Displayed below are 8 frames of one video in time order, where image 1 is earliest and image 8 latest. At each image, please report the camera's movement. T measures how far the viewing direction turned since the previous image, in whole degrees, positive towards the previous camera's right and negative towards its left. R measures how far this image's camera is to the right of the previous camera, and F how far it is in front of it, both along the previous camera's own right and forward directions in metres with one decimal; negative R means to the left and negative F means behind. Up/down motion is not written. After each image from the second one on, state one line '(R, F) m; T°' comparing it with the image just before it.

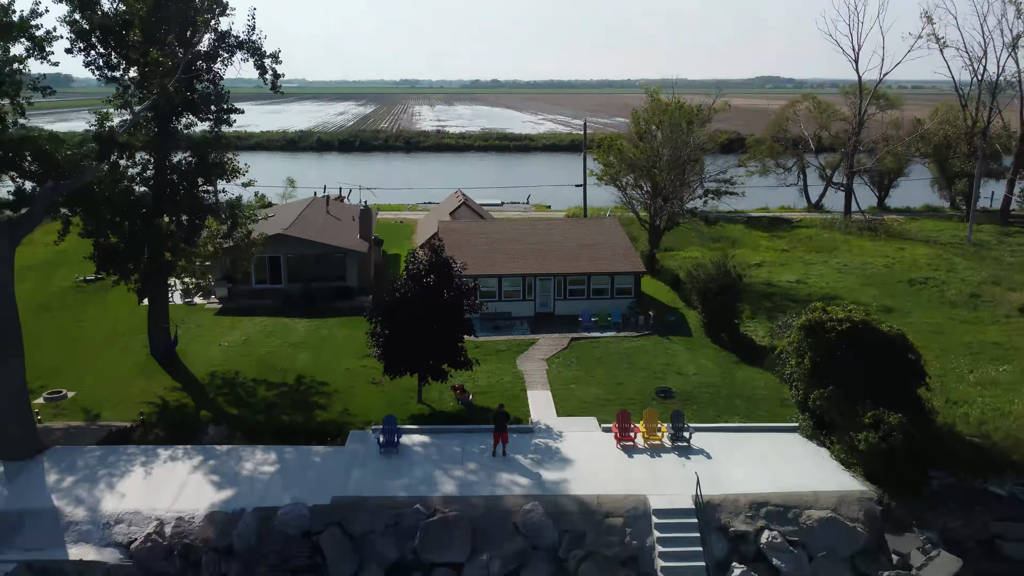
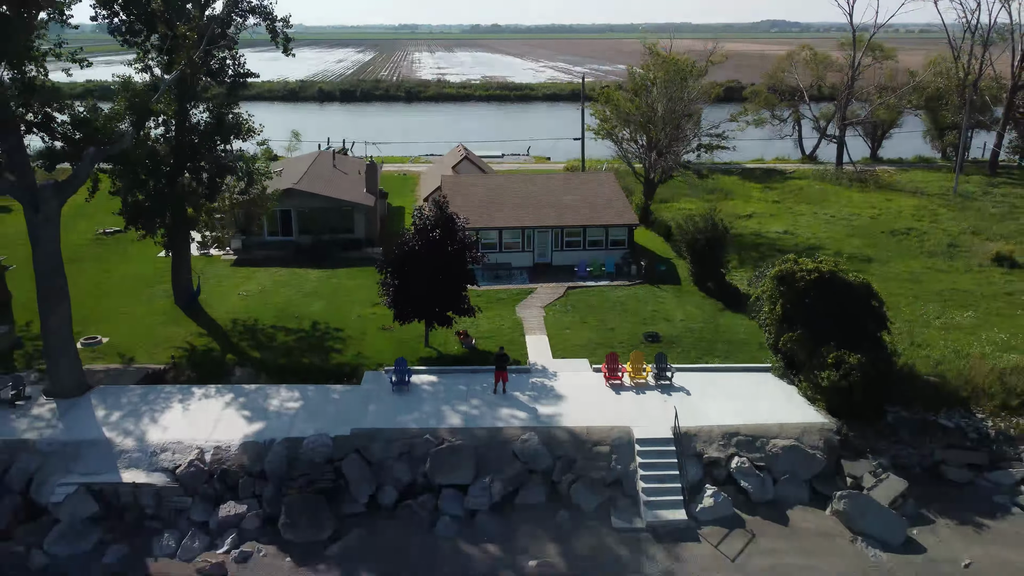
(+0.1, -1.6) m; 0°
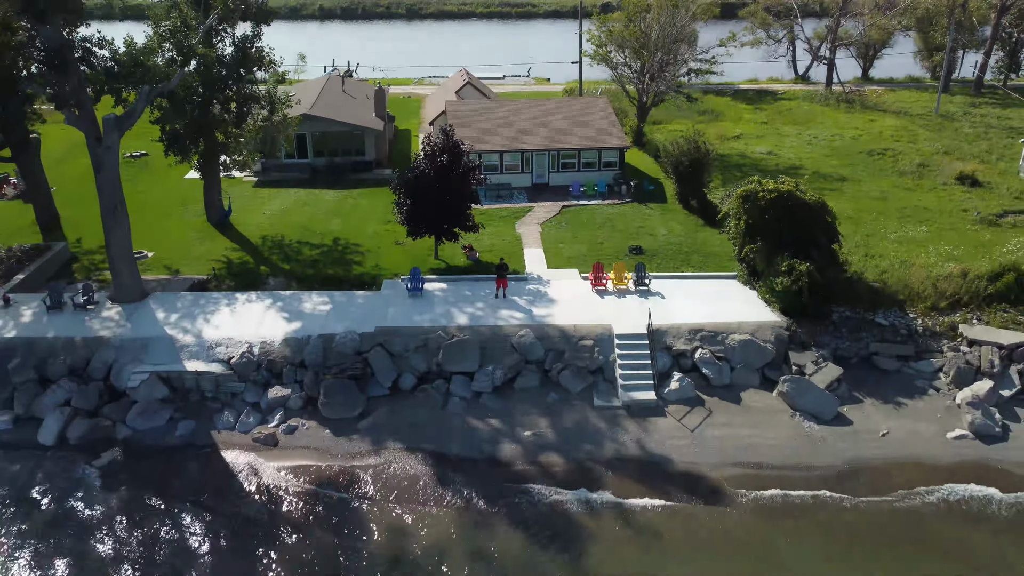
(+0.1, -2.8) m; 0°
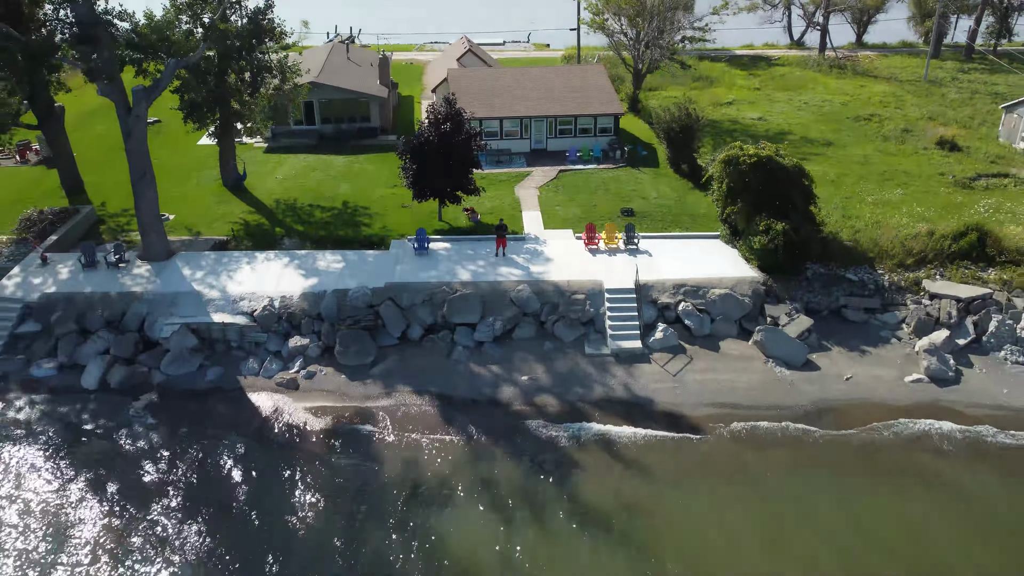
(+0.1, -1.7) m; 0°
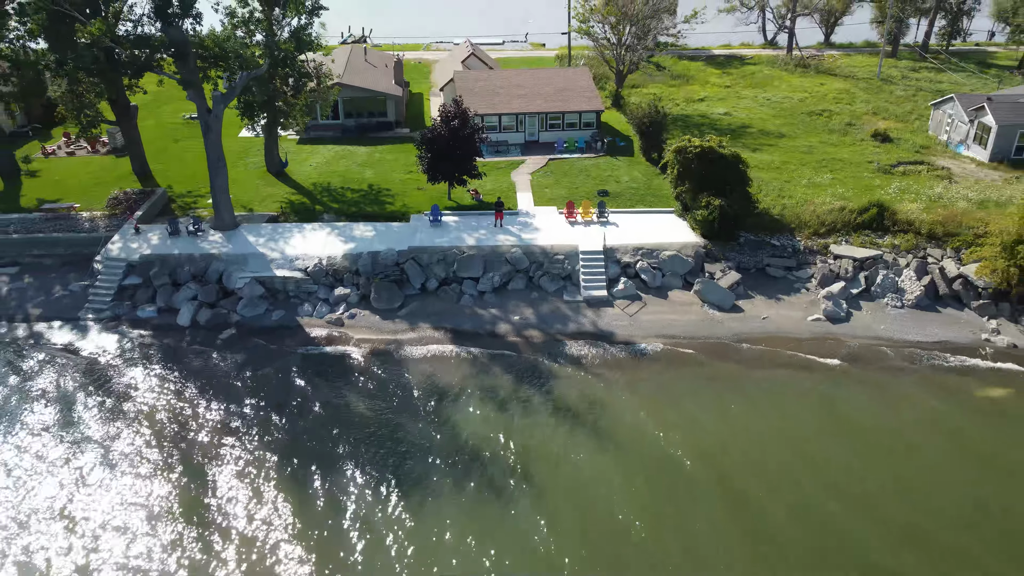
(+0.2, -5.9) m; 0°
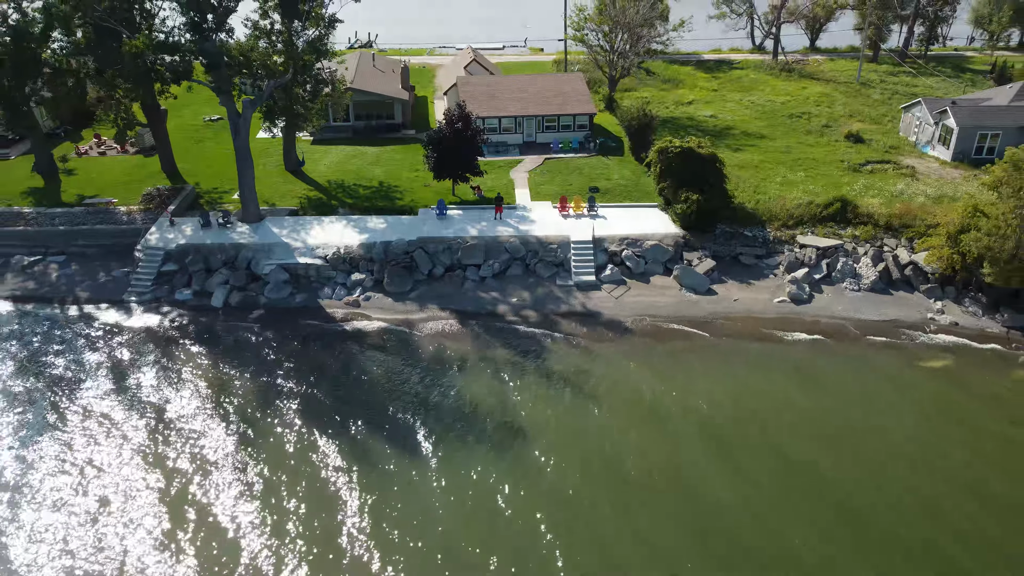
(+0.1, -3.0) m; 0°
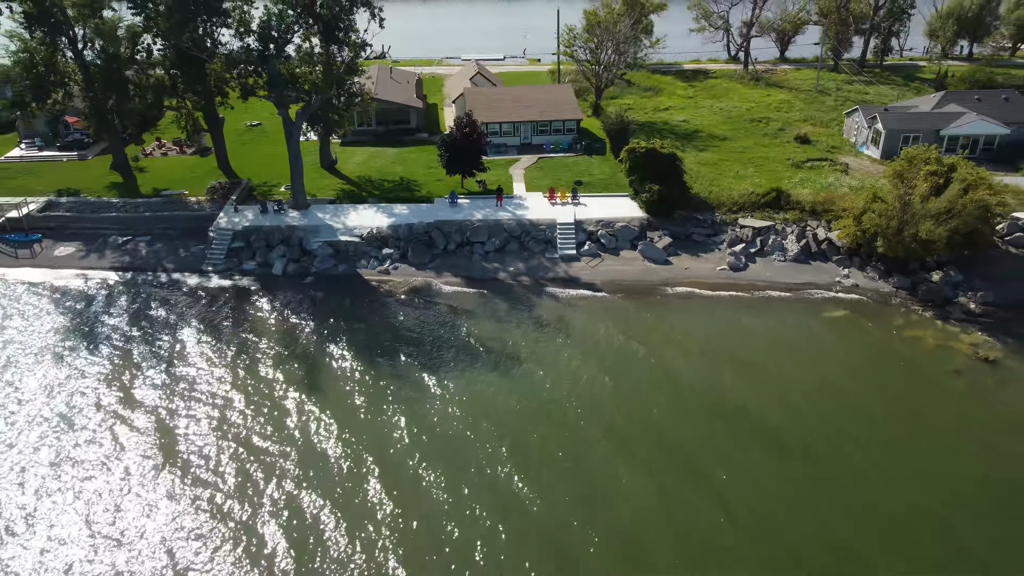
(+0.2, -7.5) m; 0°
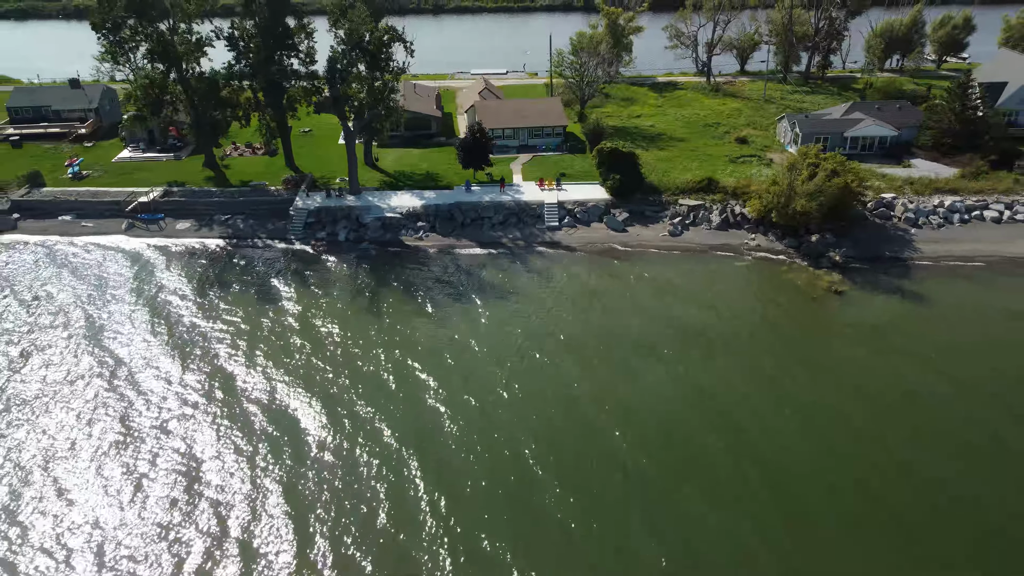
(+0.3, -13.5) m; 0°
